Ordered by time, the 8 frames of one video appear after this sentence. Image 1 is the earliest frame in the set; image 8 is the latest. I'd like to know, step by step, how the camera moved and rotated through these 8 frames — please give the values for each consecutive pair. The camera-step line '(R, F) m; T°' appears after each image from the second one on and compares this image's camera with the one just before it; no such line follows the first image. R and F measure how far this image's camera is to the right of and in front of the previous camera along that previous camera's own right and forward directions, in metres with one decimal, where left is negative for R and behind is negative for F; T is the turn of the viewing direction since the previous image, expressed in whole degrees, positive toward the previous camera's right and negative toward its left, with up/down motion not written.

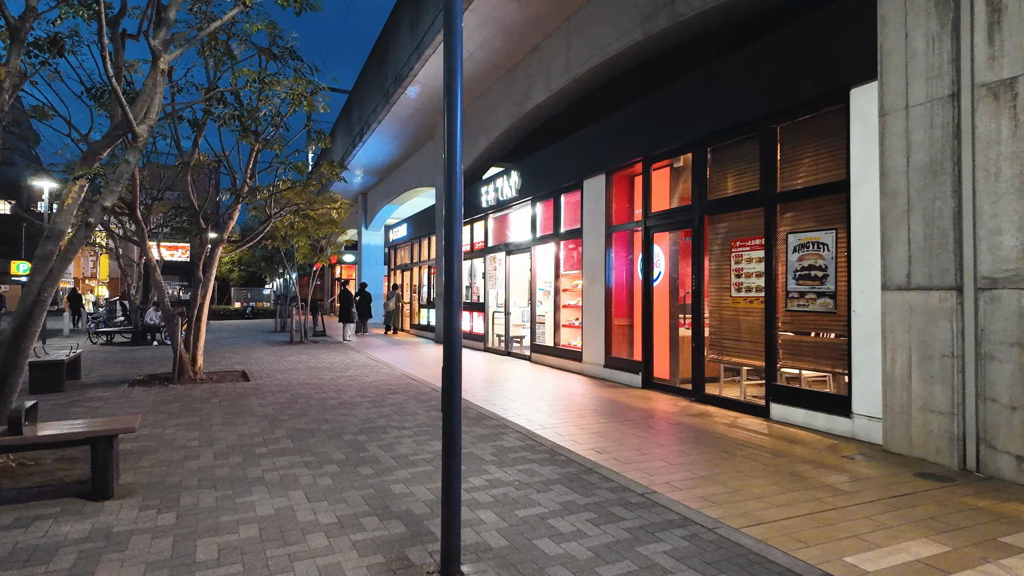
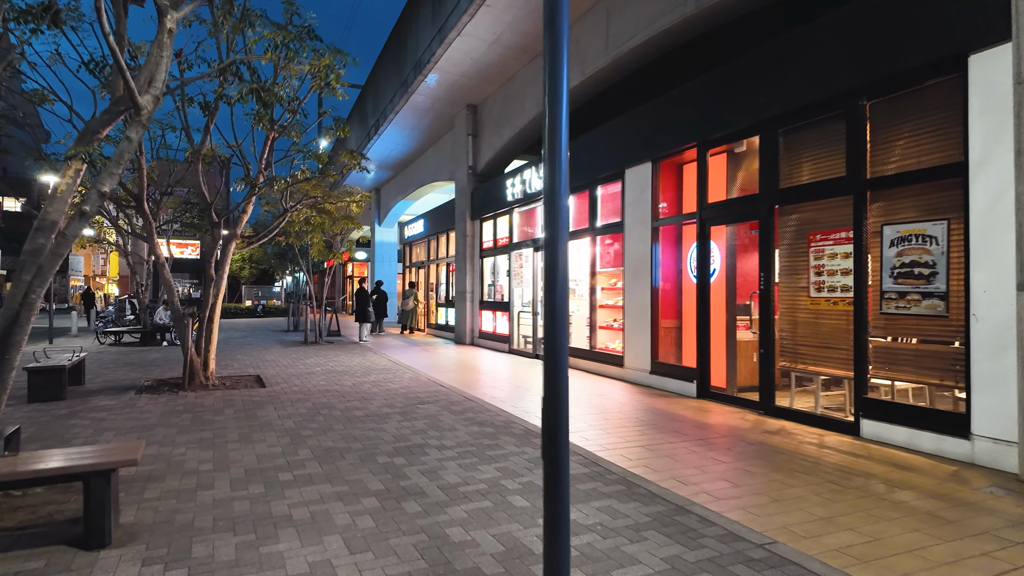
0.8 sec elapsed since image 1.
(-0.5, +0.8) m; -1°
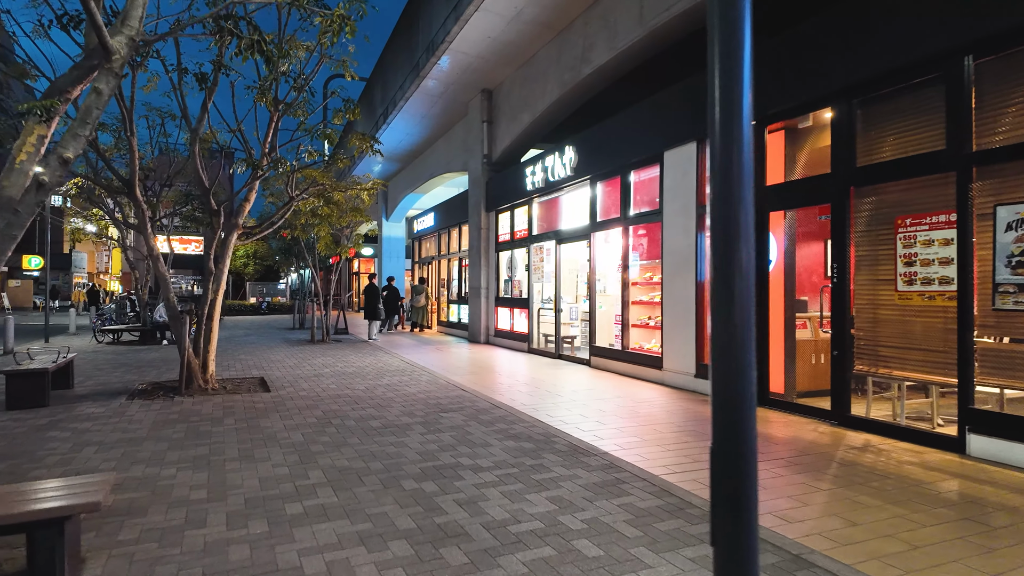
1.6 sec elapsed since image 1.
(-0.4, +0.8) m; 0°
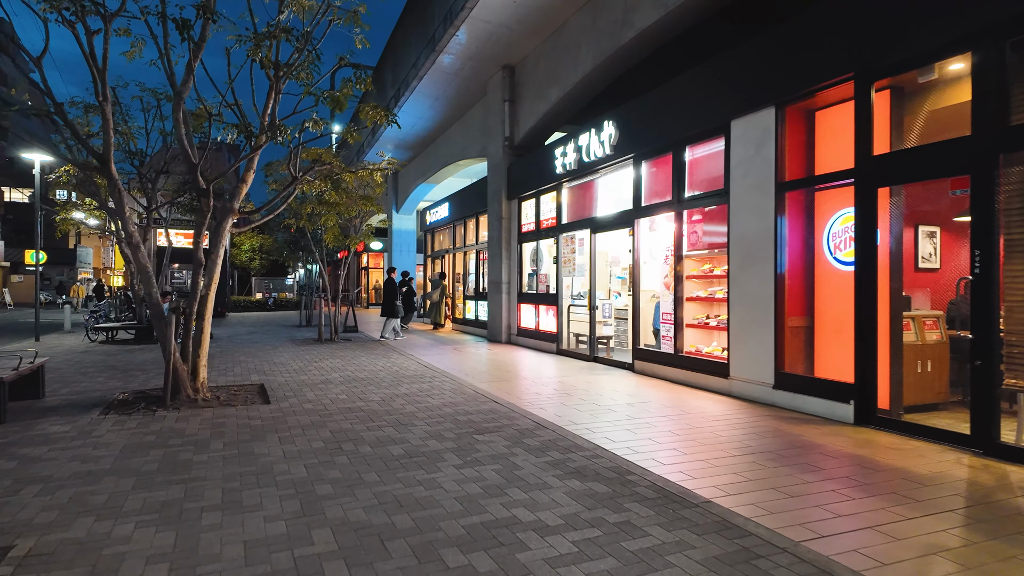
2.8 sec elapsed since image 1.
(-0.4, +1.2) m; -1°
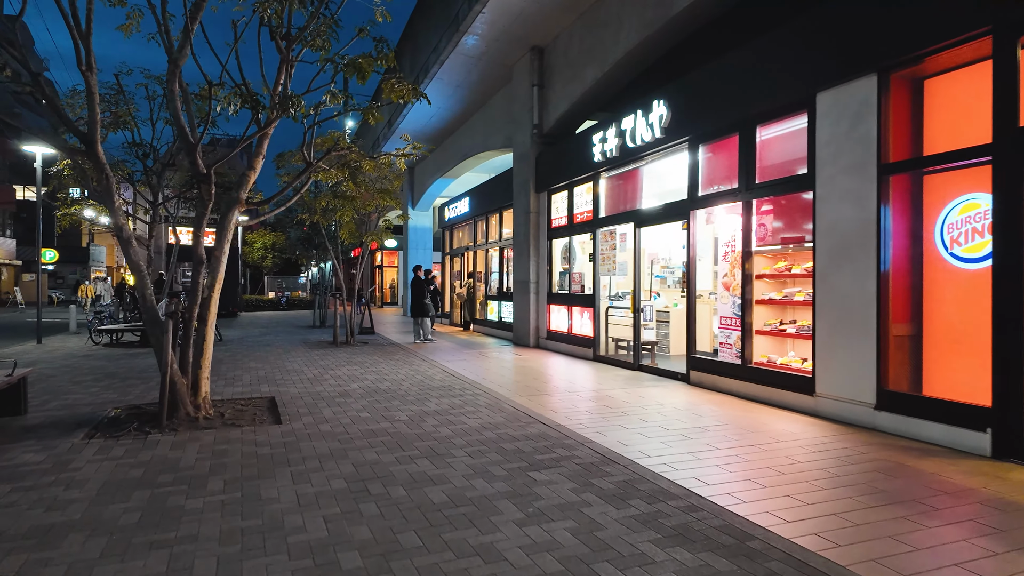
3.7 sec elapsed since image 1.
(-0.4, +1.0) m; -1°
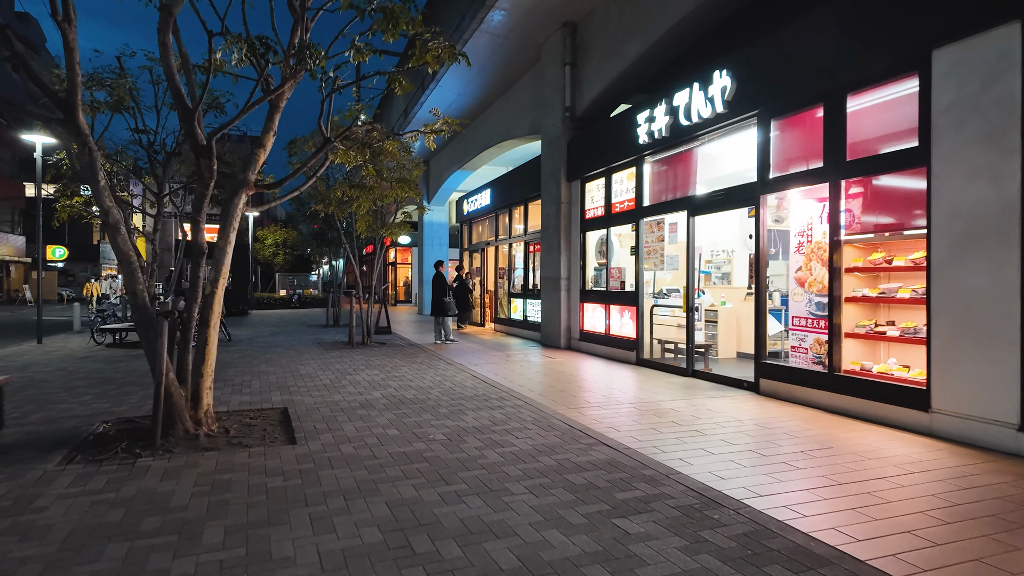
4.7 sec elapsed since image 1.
(-0.4, +1.0) m; -1°
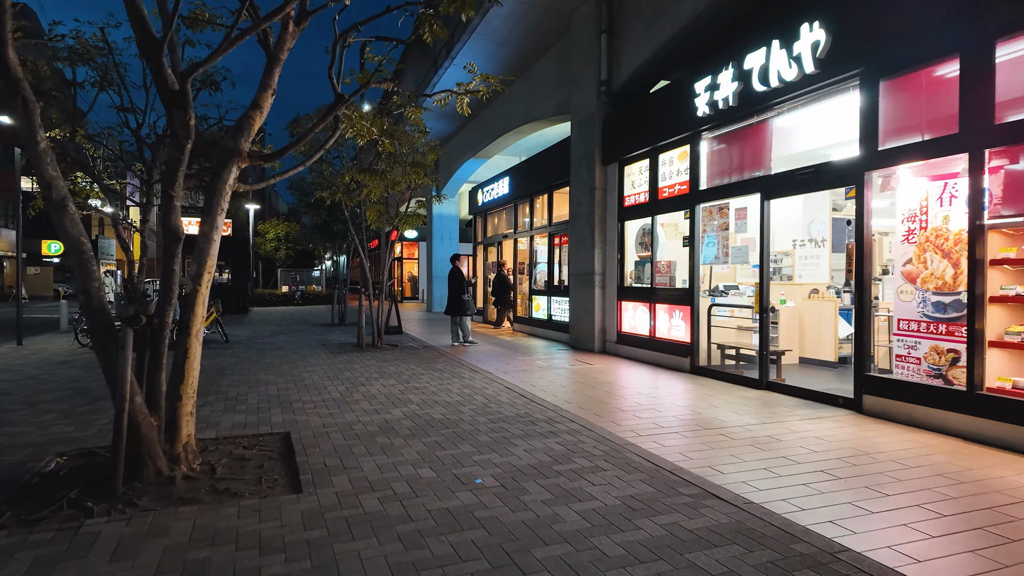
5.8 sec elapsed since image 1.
(-0.5, +1.2) m; 0°
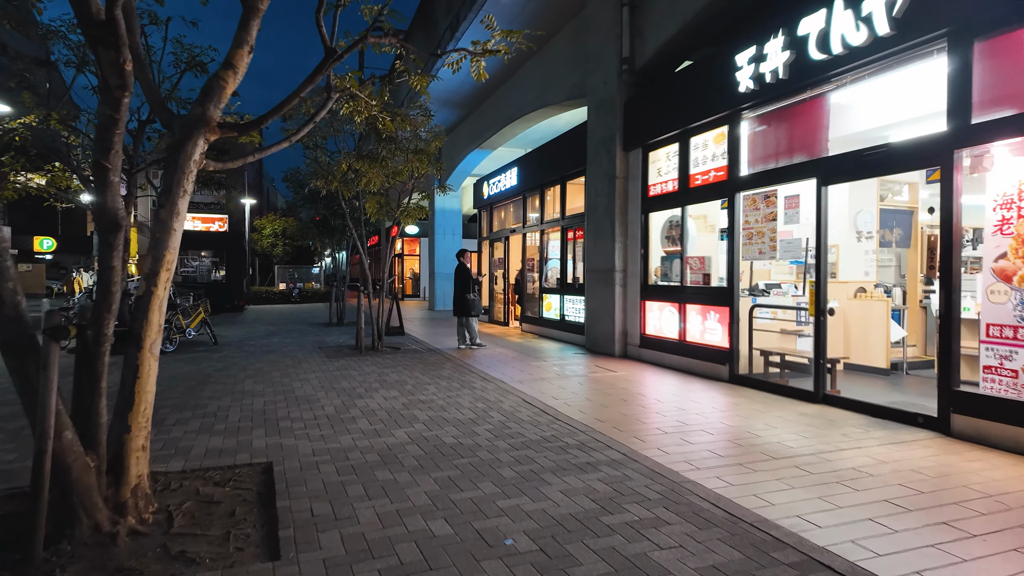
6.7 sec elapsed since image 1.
(-0.2, +0.9) m; 0°
